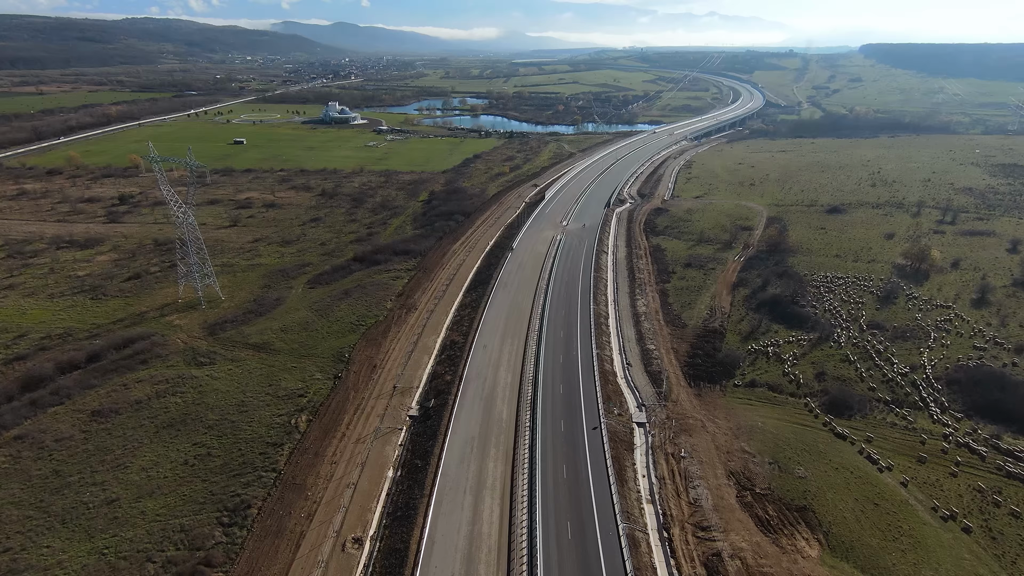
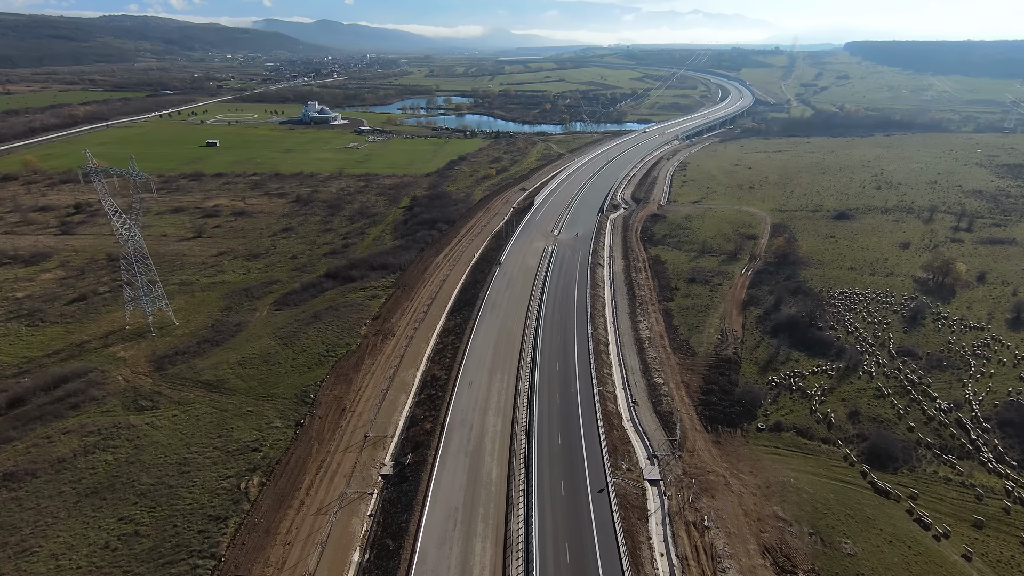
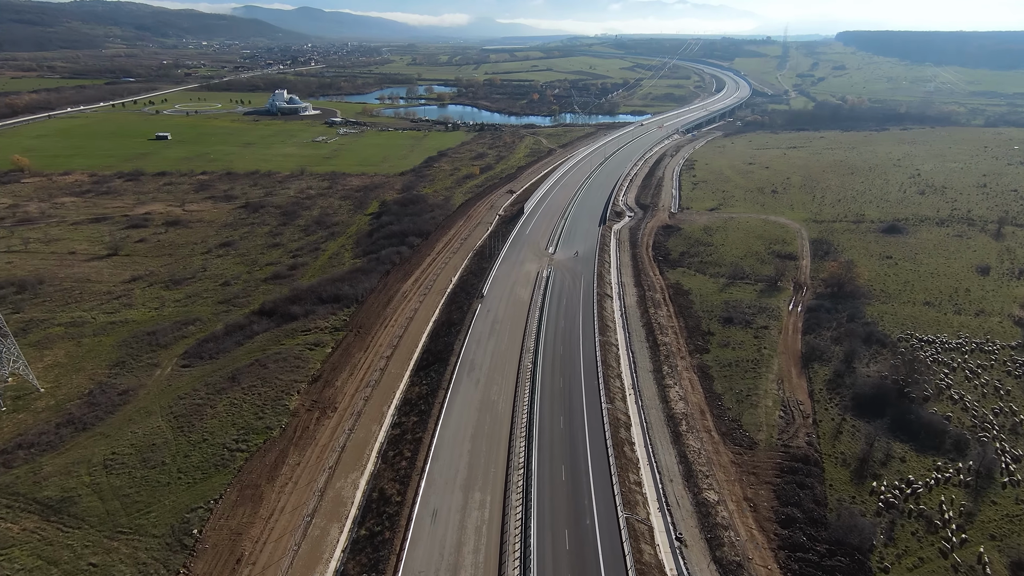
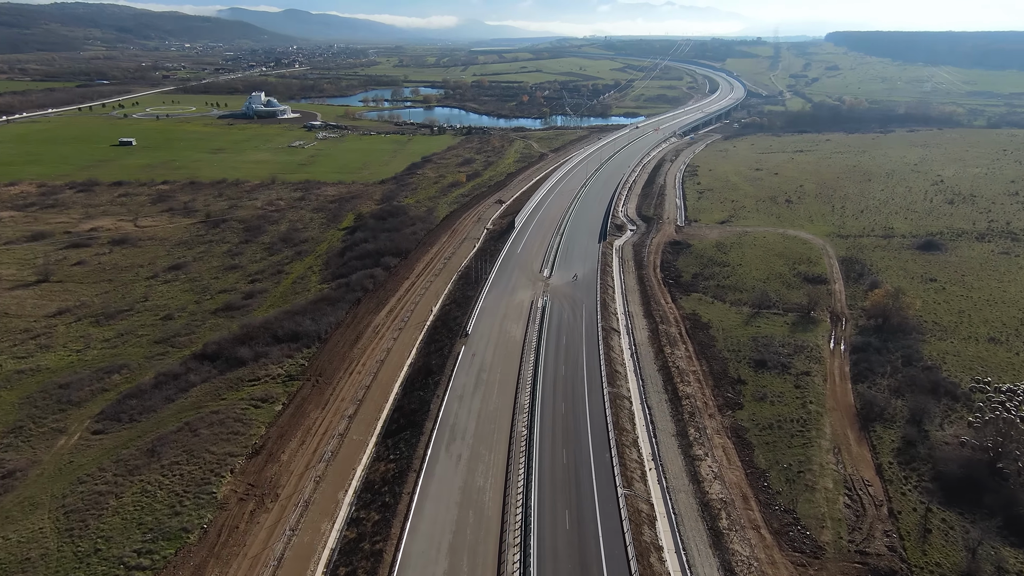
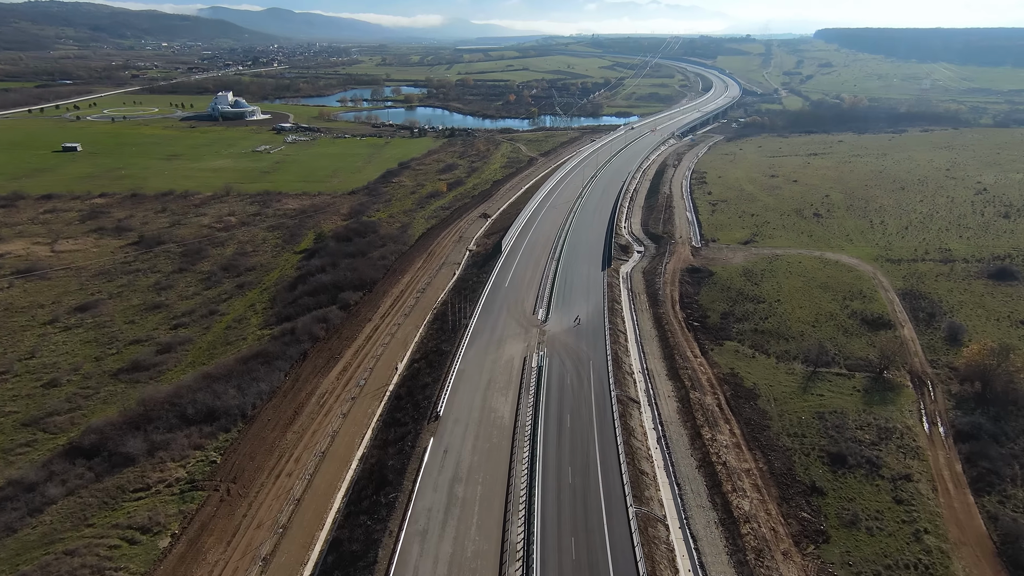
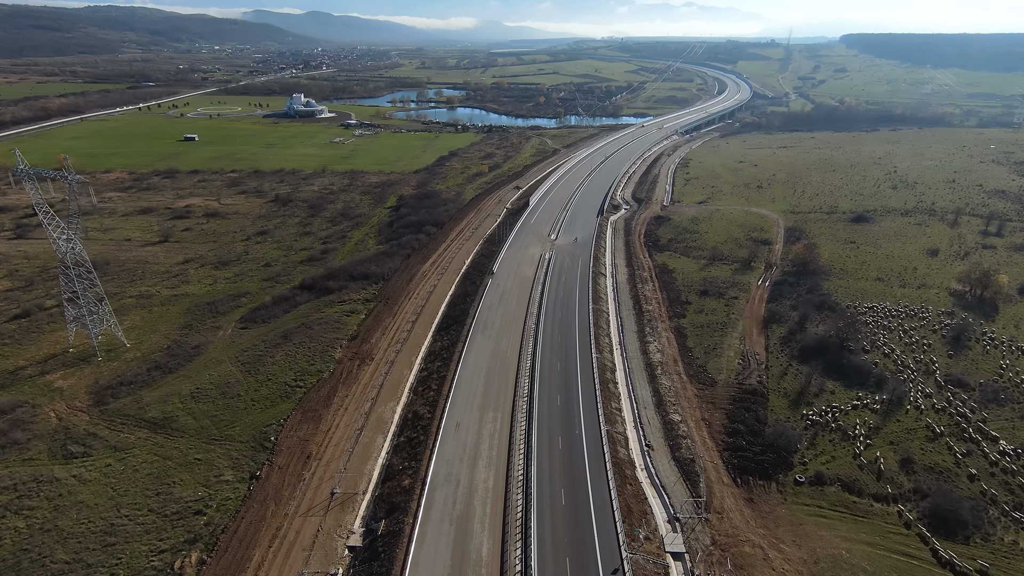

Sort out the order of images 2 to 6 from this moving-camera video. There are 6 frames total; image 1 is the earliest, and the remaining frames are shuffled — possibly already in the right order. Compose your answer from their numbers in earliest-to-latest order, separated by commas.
2, 6, 3, 4, 5
